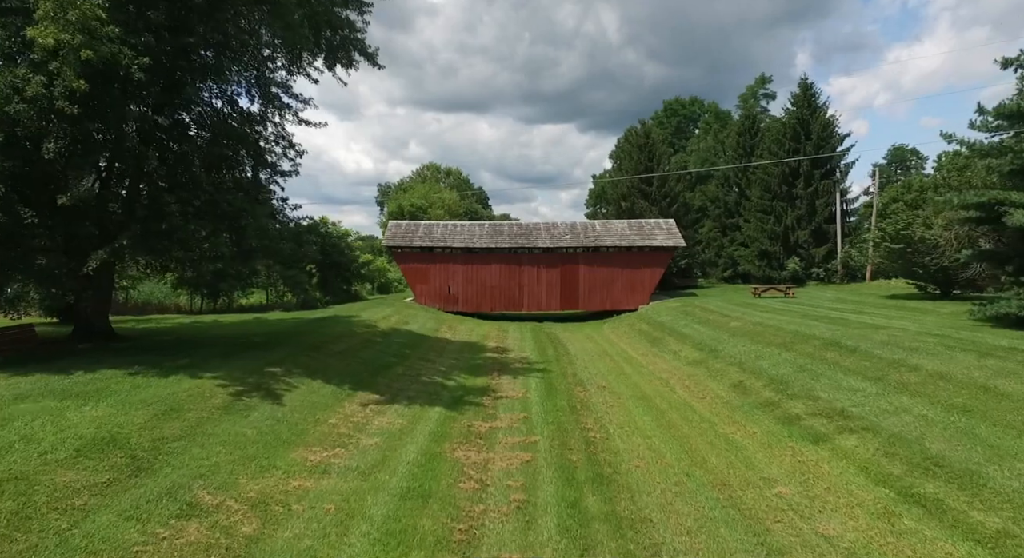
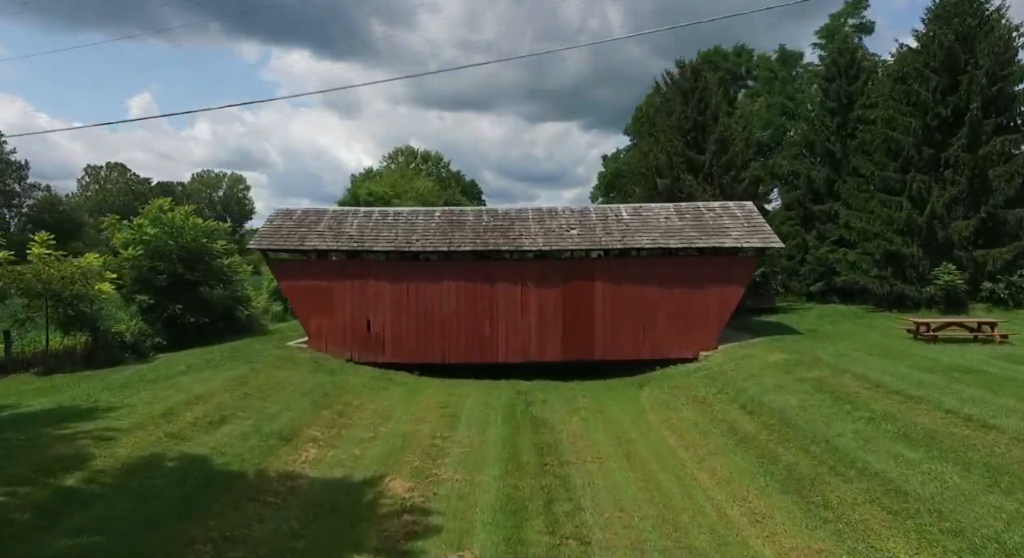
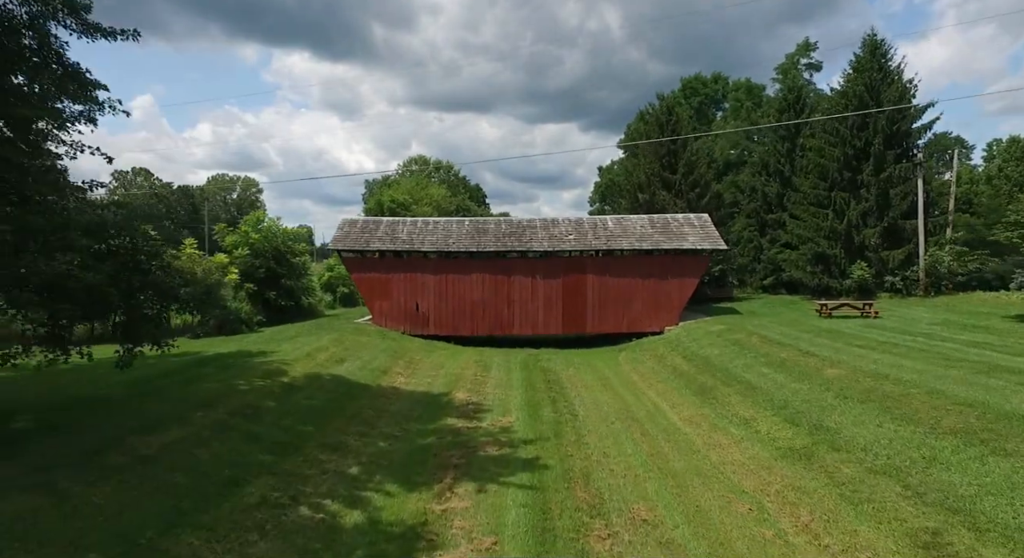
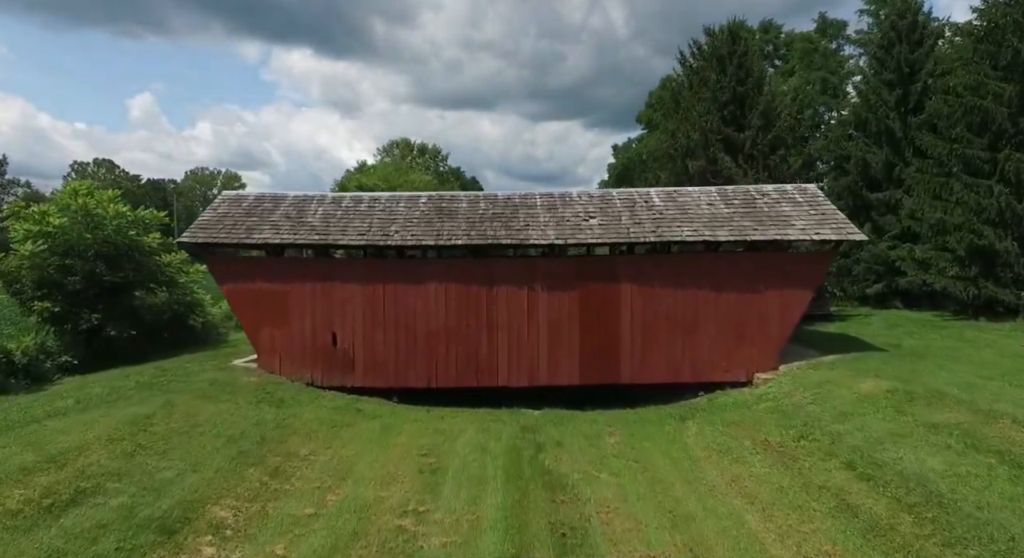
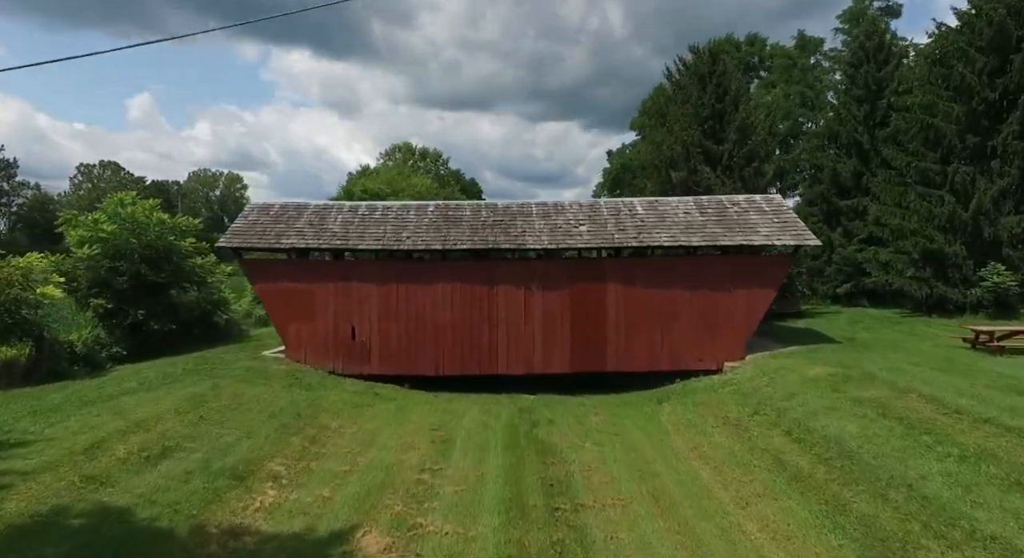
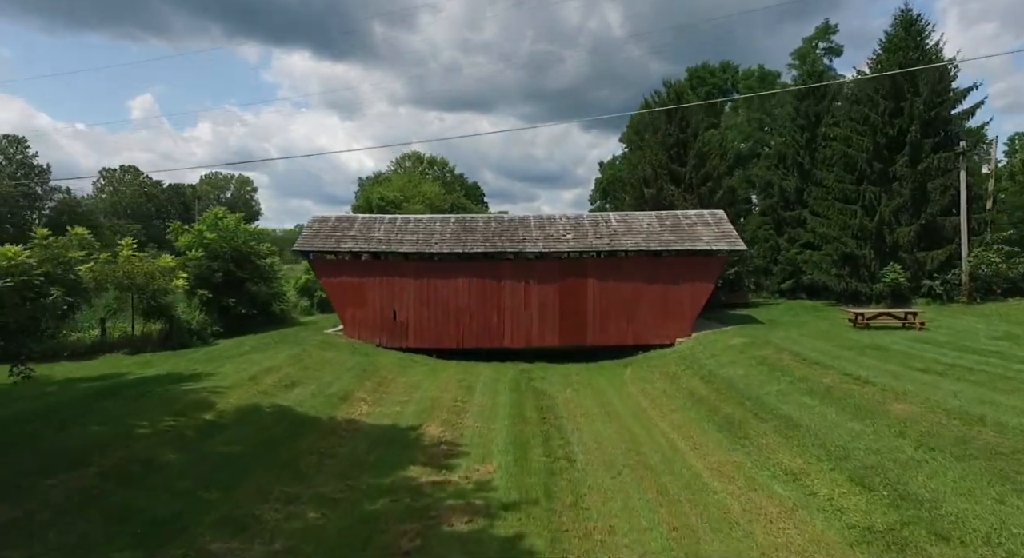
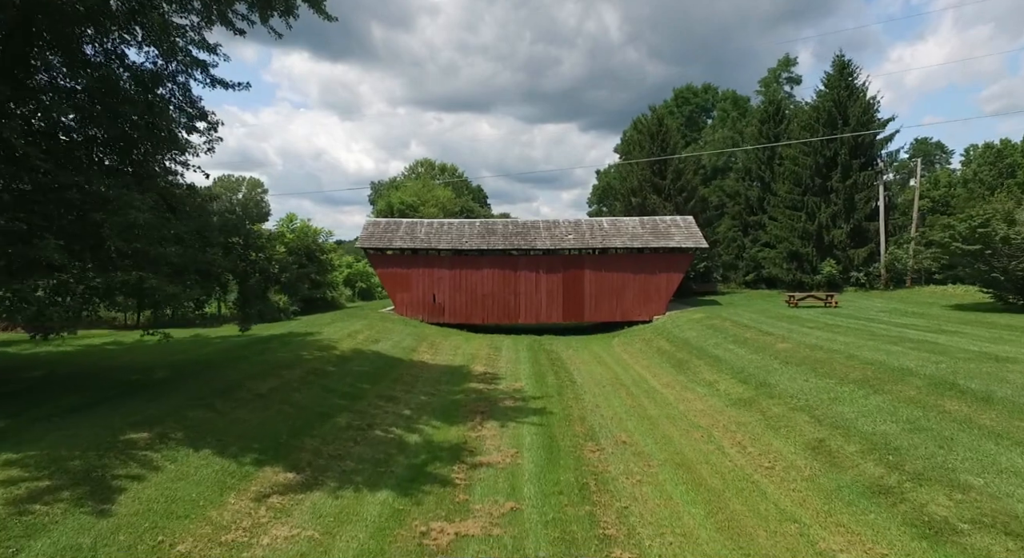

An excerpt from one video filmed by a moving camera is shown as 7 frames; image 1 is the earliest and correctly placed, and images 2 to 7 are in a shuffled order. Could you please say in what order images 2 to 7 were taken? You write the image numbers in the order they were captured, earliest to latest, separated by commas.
7, 3, 6, 2, 5, 4
